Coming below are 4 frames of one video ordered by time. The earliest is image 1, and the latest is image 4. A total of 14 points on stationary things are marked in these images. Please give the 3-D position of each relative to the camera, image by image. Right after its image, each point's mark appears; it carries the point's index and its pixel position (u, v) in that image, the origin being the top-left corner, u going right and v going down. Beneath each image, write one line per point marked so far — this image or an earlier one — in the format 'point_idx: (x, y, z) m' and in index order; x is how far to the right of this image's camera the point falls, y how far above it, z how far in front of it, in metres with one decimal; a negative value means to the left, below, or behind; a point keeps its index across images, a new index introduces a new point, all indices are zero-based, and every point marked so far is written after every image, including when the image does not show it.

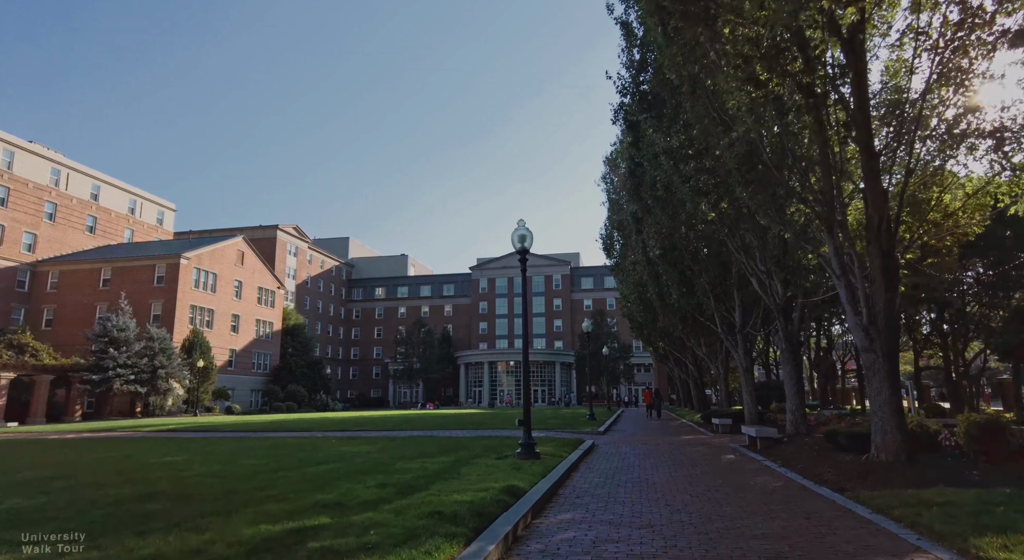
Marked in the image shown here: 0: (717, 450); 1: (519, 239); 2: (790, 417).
0: (+5.3, -4.4, +15.6) m
1: (+0.1, +0.9, +12.8) m
2: (+7.3, -3.6, +16.1) m
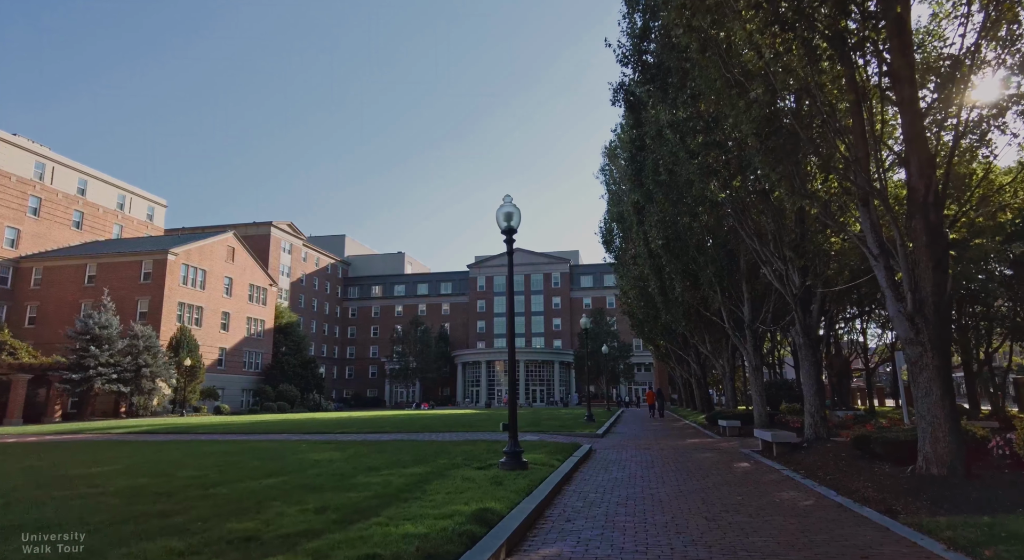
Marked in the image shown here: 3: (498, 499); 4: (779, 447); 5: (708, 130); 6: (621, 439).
0: (+5.0, -4.1, +14.0) m
1: (-0.1, +1.2, +11.2) m
2: (+7.1, -3.3, +14.5) m
3: (-0.2, -2.7, +7.4) m
4: (+6.1, -3.8, +13.8) m
5: (+4.5, +3.5, +13.9) m
6: (+3.5, -5.2, +19.7) m
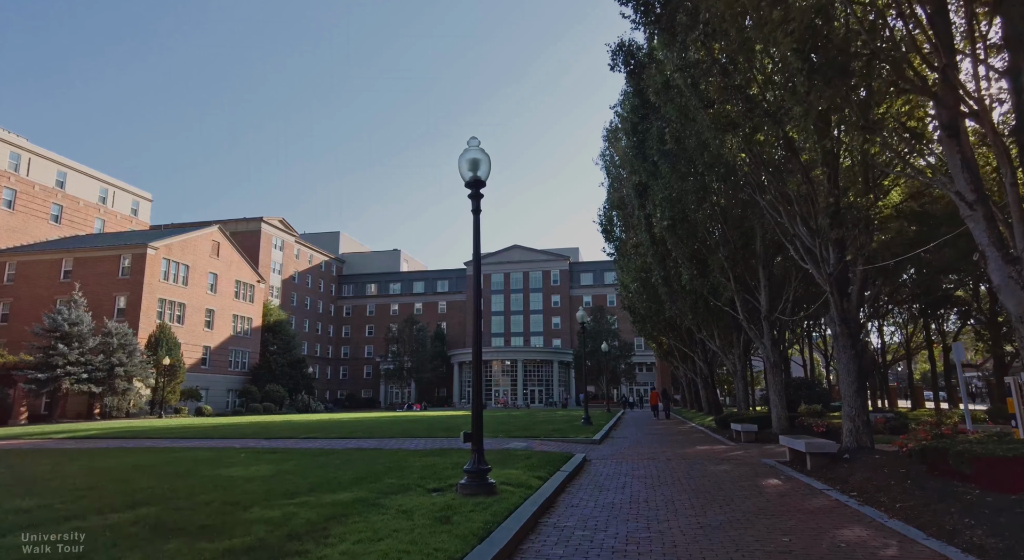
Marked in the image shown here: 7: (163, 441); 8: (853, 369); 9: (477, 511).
0: (+4.6, -3.6, +11.5) m
1: (-0.6, +1.6, +8.7) m
2: (+6.6, -2.9, +11.9) m
3: (-0.7, -2.2, +4.9) m
4: (+5.6, -3.3, +11.2) m
5: (+4.0, +3.9, +11.4) m
6: (+3.0, -4.7, +17.1) m
7: (-11.3, -5.3, +19.8) m
8: (+6.8, -1.8, +12.1) m
9: (-0.3, -2.6, +6.9) m
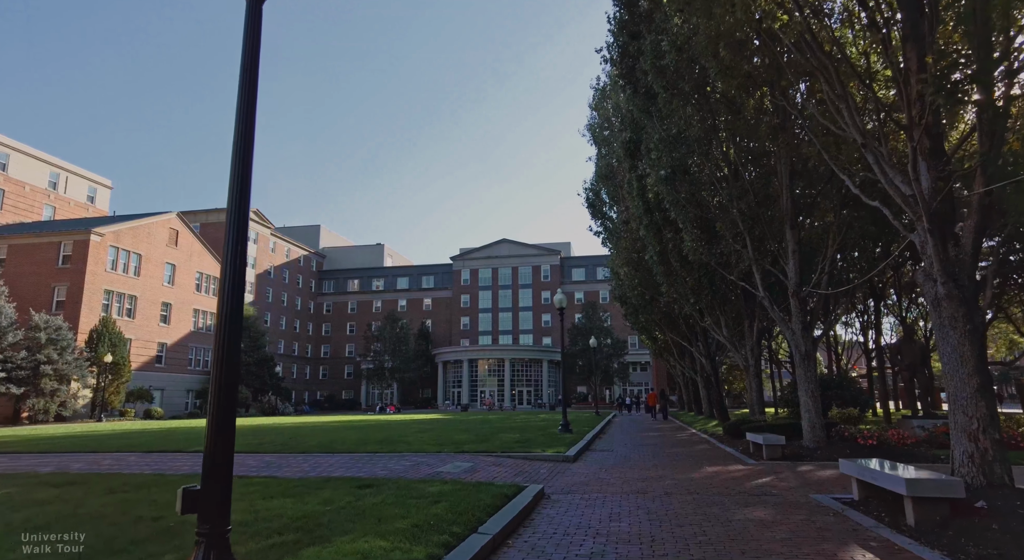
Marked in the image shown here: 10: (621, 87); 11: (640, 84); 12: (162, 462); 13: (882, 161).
0: (+3.4, -2.8, +6.9) m
1: (-1.8, +2.5, +4.0) m
2: (+5.4, -2.0, +7.3) m
3: (-1.8, -1.3, +0.2) m
4: (+4.4, -2.5, +6.6) m
5: (+2.8, +4.8, +6.7) m
6: (+1.8, -3.8, +12.5) m
7: (-12.6, -4.4, +15.0) m
8: (+5.6, -0.9, +7.4) m
9: (-1.5, -1.7, +2.2) m
10: (+3.0, +5.3, +16.5) m
11: (+3.3, +4.9, +15.6) m
12: (-7.6, -3.9, +13.3) m
13: (+5.3, +1.7, +8.6) m
